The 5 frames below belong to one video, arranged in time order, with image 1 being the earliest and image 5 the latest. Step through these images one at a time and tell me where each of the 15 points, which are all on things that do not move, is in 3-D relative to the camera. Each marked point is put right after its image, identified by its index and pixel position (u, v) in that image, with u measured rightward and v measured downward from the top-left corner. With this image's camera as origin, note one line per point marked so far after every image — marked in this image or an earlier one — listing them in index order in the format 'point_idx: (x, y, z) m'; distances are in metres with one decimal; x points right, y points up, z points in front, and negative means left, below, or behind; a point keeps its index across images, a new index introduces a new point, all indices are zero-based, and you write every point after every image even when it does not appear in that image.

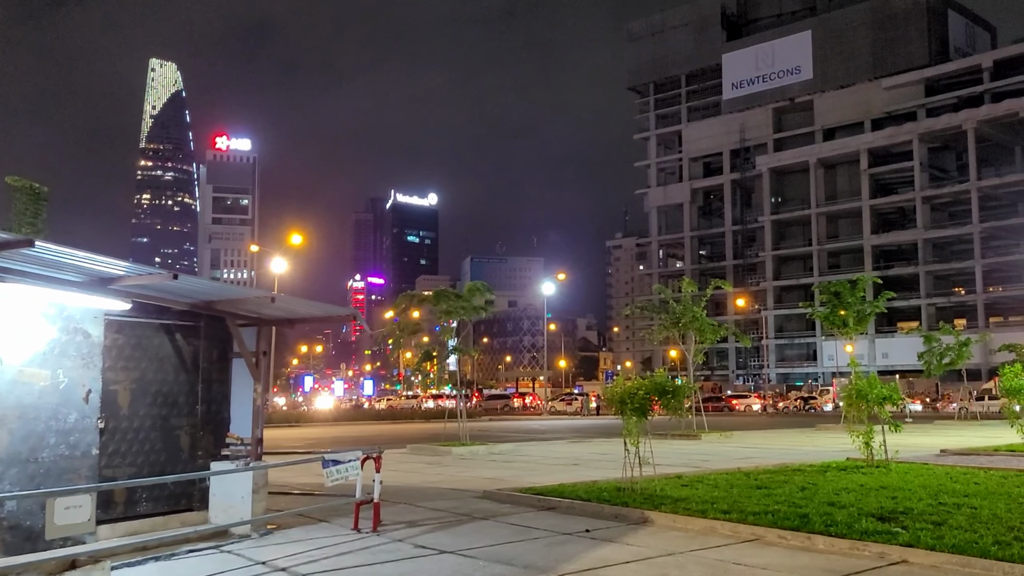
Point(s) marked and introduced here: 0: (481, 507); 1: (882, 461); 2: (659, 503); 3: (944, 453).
0: (-0.4, -2.8, +11.3) m
1: (+6.8, -3.2, +16.2) m
2: (+1.8, -2.7, +10.8) m
3: (+9.8, -3.7, +19.8) m
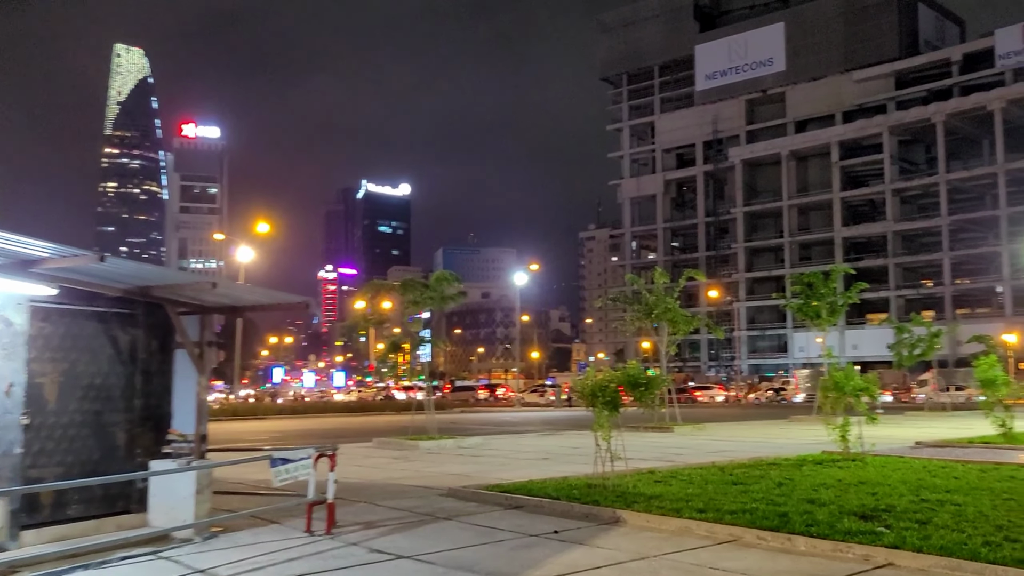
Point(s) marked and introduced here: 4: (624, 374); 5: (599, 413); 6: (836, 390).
0: (-0.8, -2.7, +10.7) m
1: (+6.2, -3.0, +15.8) m
2: (+1.4, -2.5, +10.3) m
3: (+9.1, -3.5, +19.5) m
4: (+1.5, -1.2, +12.0) m
5: (+1.2, -1.7, +11.9) m
6: (+5.9, -1.9, +16.1) m
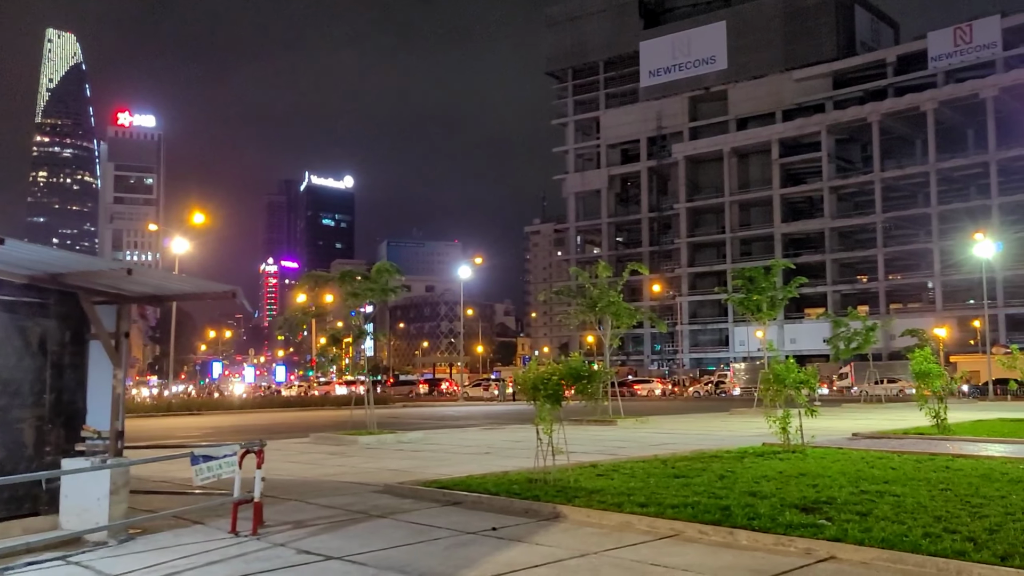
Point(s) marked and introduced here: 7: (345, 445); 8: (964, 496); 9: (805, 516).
0: (-1.6, -2.5, +10.4) m
1: (+5.2, -2.9, +15.9) m
2: (+0.7, -2.4, +10.1) m
3: (+7.8, -3.3, +19.8) m
4: (+0.7, -1.0, +11.8) m
5: (+0.4, -1.6, +11.7) m
6: (+4.9, -1.7, +16.1) m
7: (-3.7, -3.5, +19.7) m
8: (+5.0, -2.3, +9.8) m
9: (+2.8, -2.2, +8.4) m
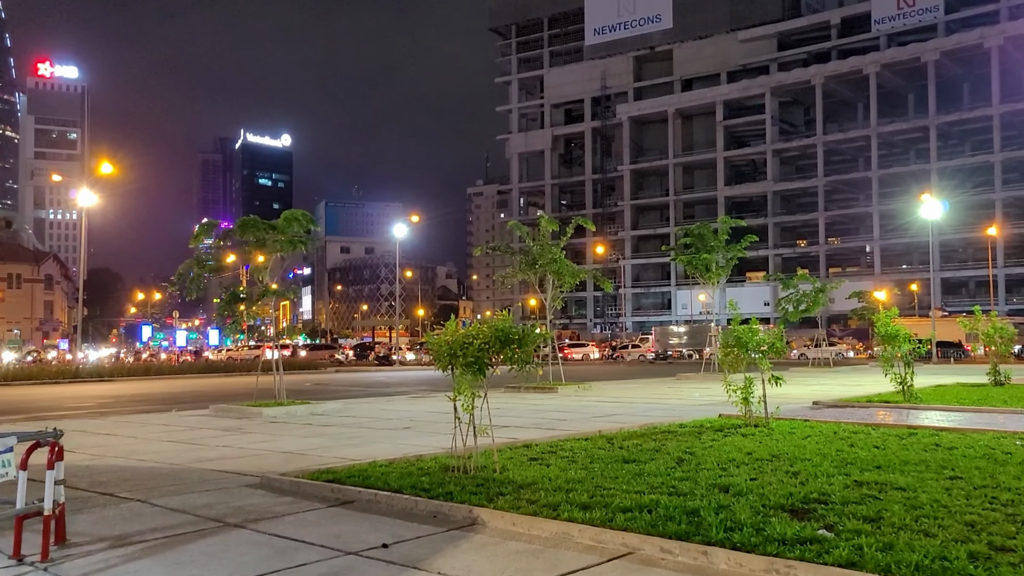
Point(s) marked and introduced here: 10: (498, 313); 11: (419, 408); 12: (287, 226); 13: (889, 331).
0: (-2.4, -2.0, +8.0) m
1: (+3.9, -2.1, +14.0) m
2: (-0.1, -1.8, +7.9) m
3: (+6.3, -2.4, +18.0) m
4: (-0.2, -0.4, +9.5) m
5: (-0.6, -0.9, +9.4) m
6: (+3.6, -0.9, +14.2) m
7: (-5.2, -2.6, +17.2) m
8: (+4.2, -1.8, +7.8) m
9: (+2.1, -1.7, +6.3) m
10: (-0.2, -0.3, +9.9) m
11: (-2.1, -2.7, +19.6) m
12: (-5.1, +1.4, +20.1) m
13: (+8.1, -0.9, +18.9) m
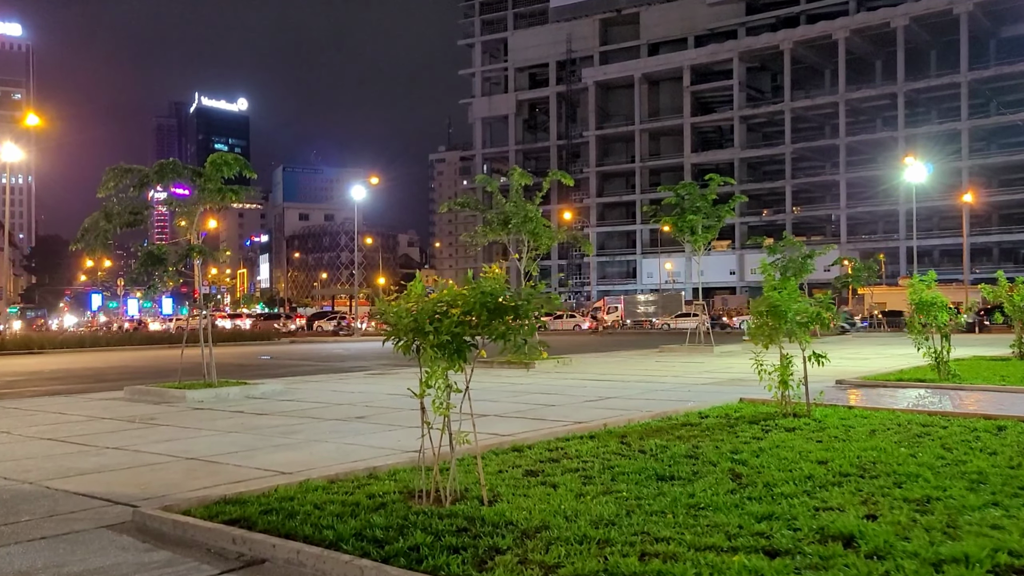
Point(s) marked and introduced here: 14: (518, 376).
0: (-2.4, -1.6, +5.1) m
1: (+3.7, -1.5, +11.3) m
2: (-0.1, -1.5, +5.0) m
3: (+5.9, -1.7, +15.5) m
4: (-0.3, 0.0, +6.6) m
5: (-0.6, -0.5, +6.5) m
6: (+3.4, -0.4, +11.4) m
7: (-5.6, -1.9, +14.2) m
8: (+4.2, -1.4, +5.2) m
9: (+2.1, -1.4, +3.6) m
10: (-0.2, +0.1, +7.0) m
11: (-2.6, -1.9, +16.7) m
12: (-5.6, +2.2, +16.9) m
13: (+7.6, -0.2, +16.4) m
14: (+0.3, -1.9, +19.7) m
